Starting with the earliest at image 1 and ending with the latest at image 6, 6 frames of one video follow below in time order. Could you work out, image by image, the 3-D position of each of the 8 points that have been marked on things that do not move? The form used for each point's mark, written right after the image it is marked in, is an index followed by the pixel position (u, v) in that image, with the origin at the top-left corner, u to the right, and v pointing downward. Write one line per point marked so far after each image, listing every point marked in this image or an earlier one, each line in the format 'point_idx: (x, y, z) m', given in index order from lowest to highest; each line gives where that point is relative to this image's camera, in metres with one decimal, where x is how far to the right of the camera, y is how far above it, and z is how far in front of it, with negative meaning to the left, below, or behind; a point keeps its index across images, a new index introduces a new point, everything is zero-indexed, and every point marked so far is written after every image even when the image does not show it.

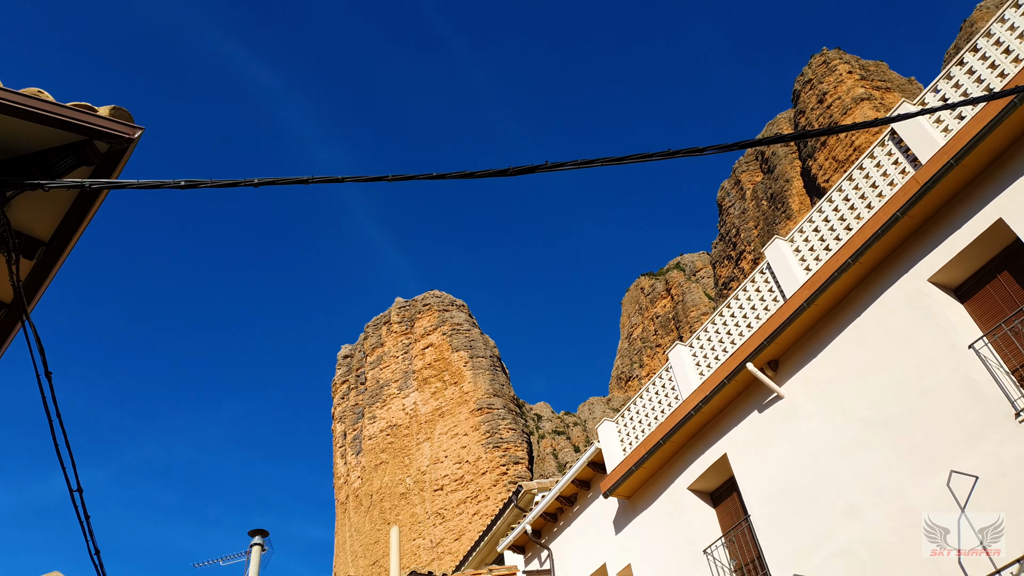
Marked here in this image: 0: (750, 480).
0: (+3.3, -2.7, +10.7) m
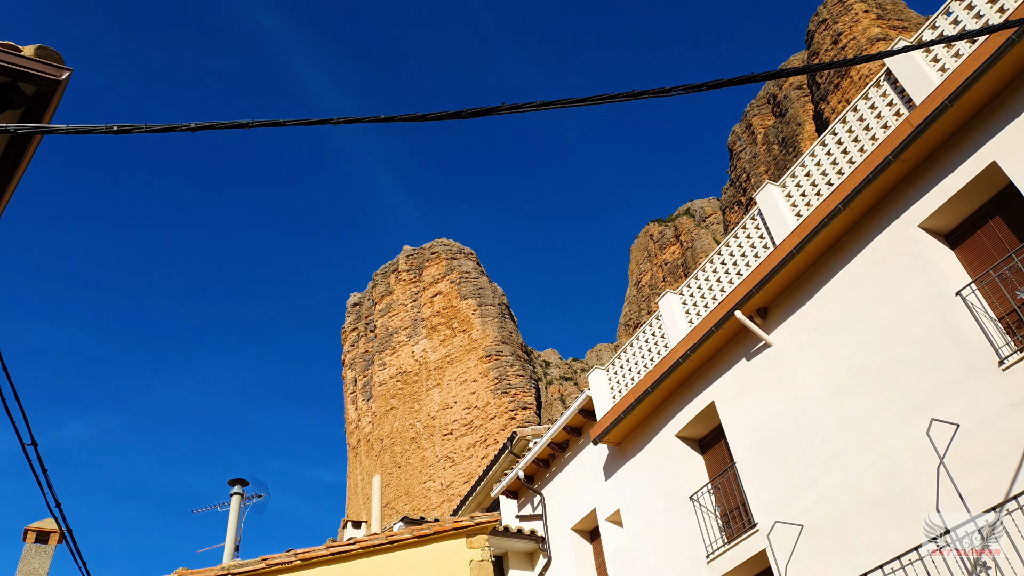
0: (+3.1, -1.9, +10.7) m
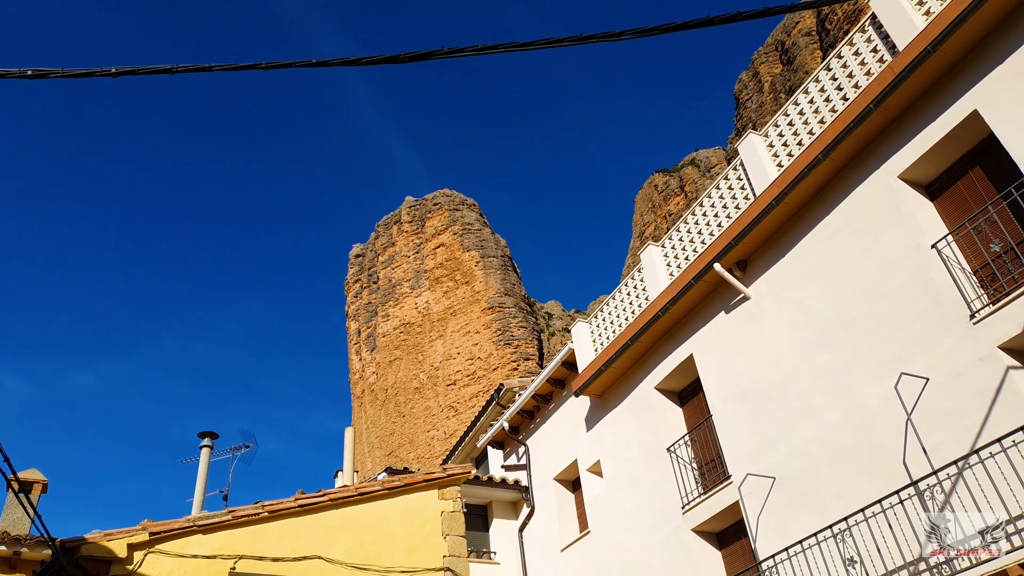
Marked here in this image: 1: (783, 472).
0: (+2.8, -1.3, +10.7) m
1: (+3.2, -2.2, +9.2) m
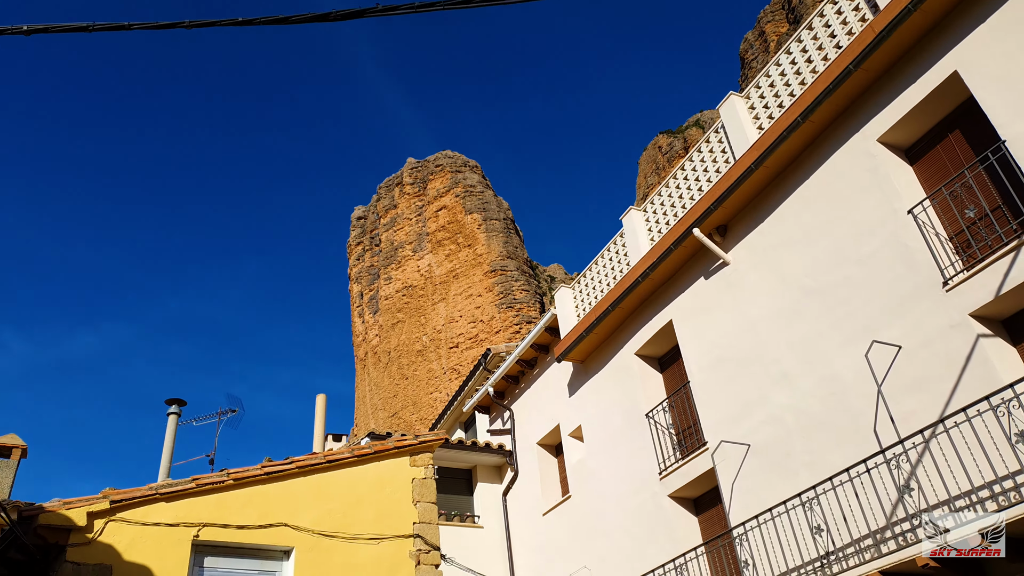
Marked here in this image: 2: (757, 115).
0: (+2.5, -0.8, +10.6) m
1: (+2.9, -1.8, +9.2) m
2: (+3.2, +2.3, +10.1) m
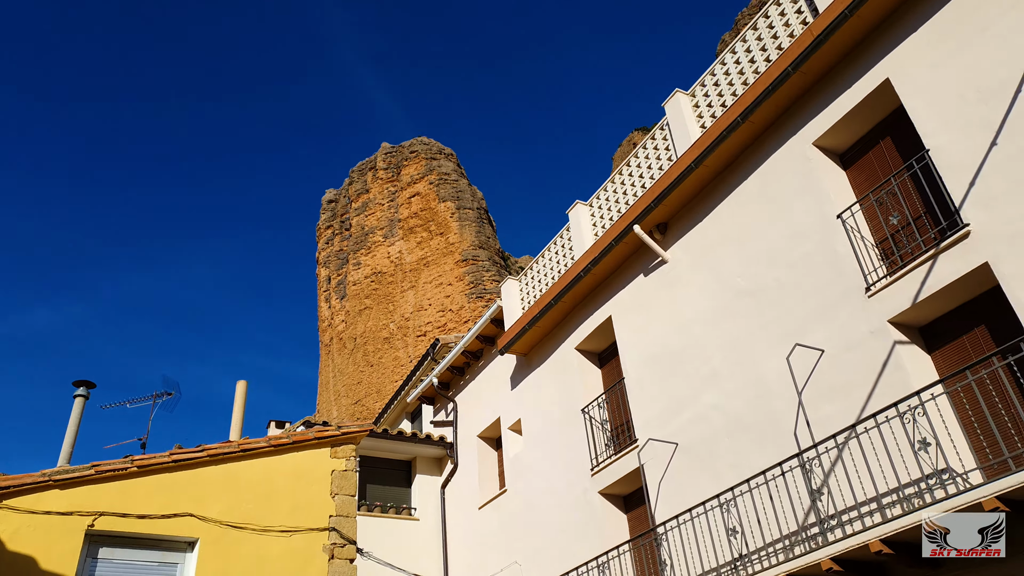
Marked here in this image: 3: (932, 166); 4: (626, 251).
0: (+1.6, -0.8, +10.6) m
1: (+2.0, -1.8, +9.1) m
2: (+2.4, +2.3, +10.0) m
3: (+3.9, +1.1, +7.2) m
4: (+1.6, +0.5, +11.0) m
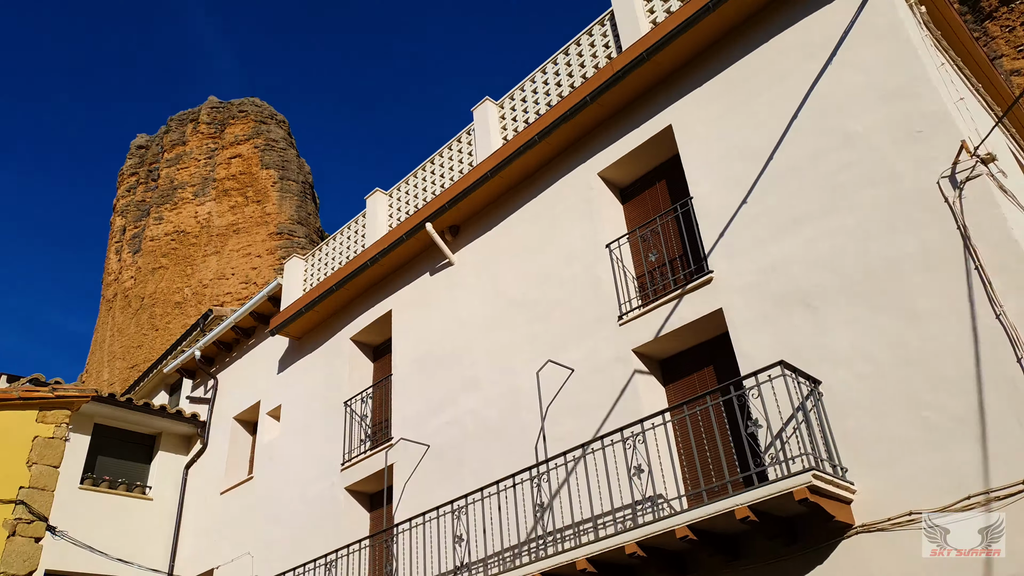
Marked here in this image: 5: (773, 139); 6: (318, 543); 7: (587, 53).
0: (-1.5, -0.7, +10.4) m
1: (-0.9, -1.8, +9.1) m
2: (-0.1, +2.1, +10.1) m
3: (+1.8, +0.8, +7.7) m
4: (-1.4, +0.6, +10.8) m
5: (+2.4, +1.4, +7.2) m
6: (-2.5, -3.3, +10.0) m
7: (+0.9, +2.8, +9.3) m
